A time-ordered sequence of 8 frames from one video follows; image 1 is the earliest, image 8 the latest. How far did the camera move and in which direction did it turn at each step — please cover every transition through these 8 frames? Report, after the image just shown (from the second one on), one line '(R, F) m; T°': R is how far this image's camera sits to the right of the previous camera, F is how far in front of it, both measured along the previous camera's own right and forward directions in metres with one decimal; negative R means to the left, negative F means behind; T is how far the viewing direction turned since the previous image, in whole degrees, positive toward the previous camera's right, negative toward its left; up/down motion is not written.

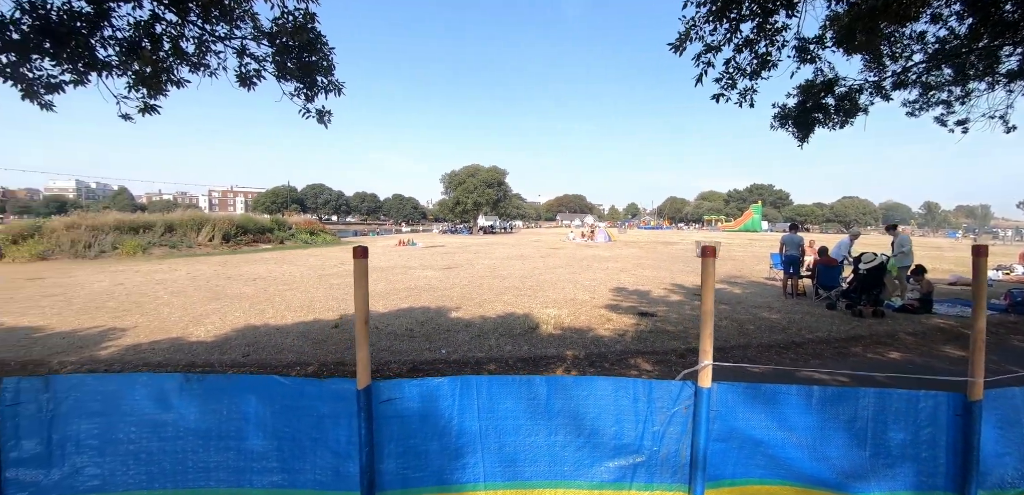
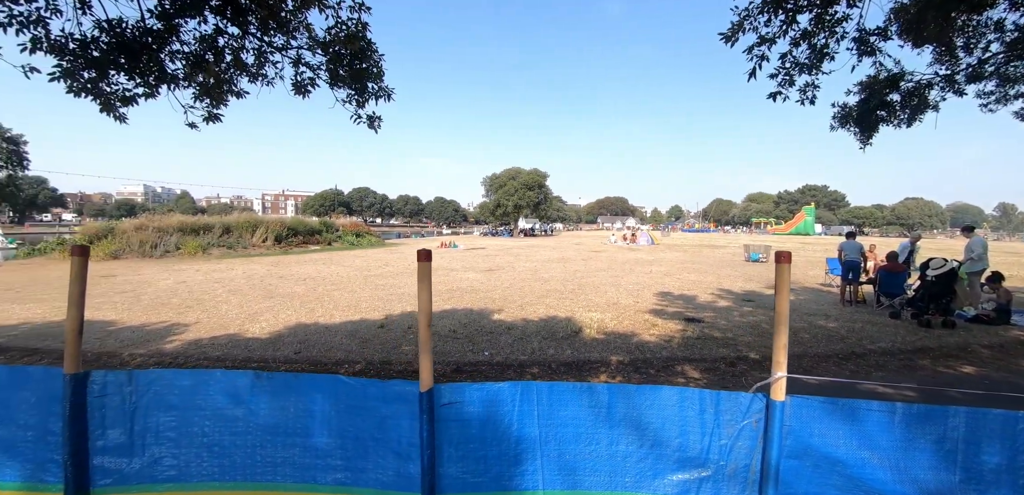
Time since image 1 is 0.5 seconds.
(-0.1, 0.0) m; -4°
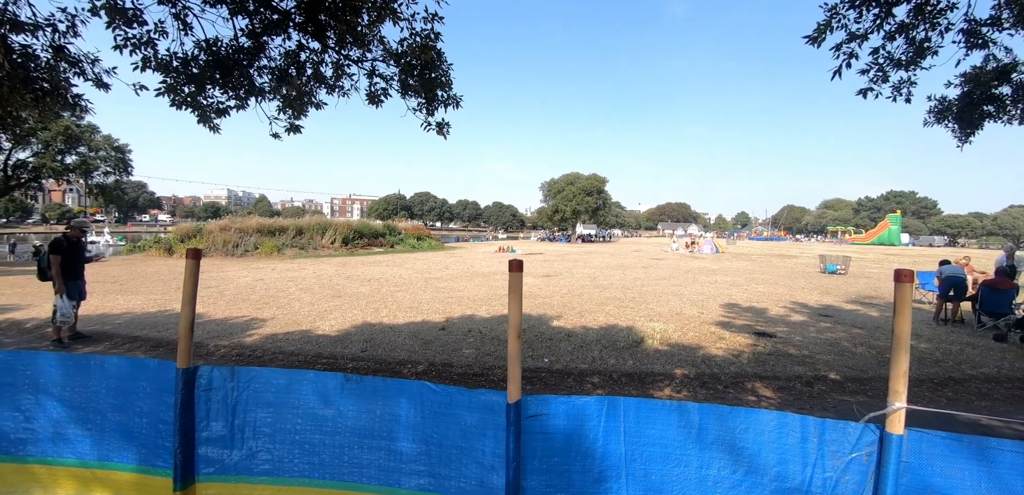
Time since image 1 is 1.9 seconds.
(-0.2, 0.0) m; -6°
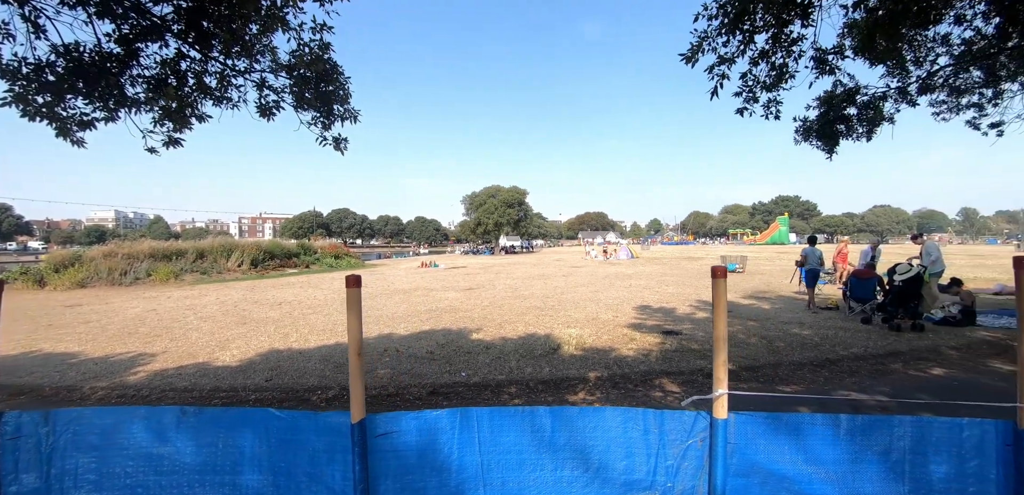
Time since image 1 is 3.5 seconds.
(+0.4, 0.0) m; +8°
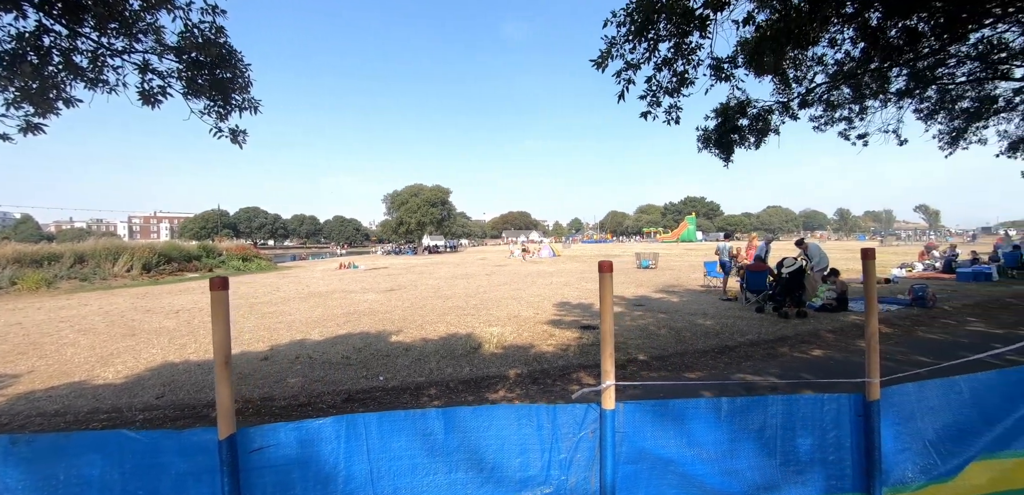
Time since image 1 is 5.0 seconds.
(+0.2, 0.0) m; +9°
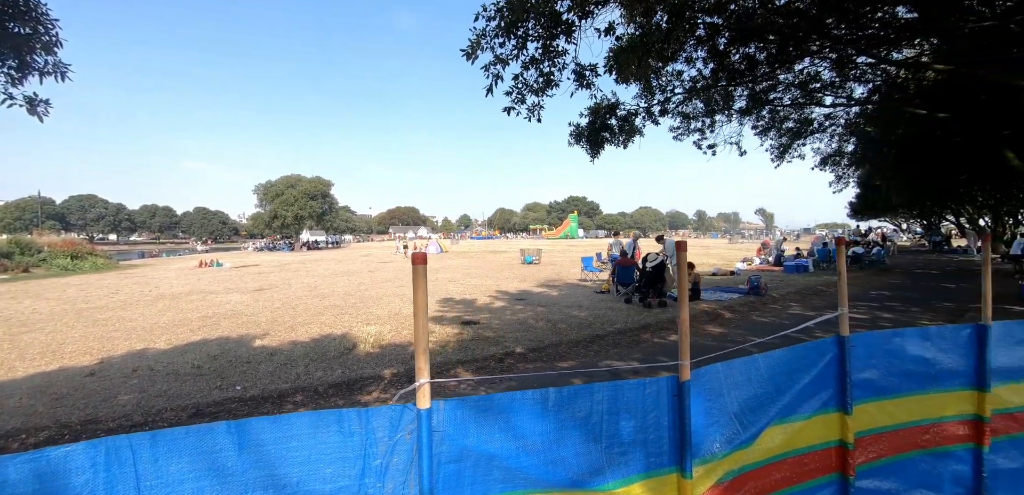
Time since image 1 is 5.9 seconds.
(+0.4, -0.1) m; +12°
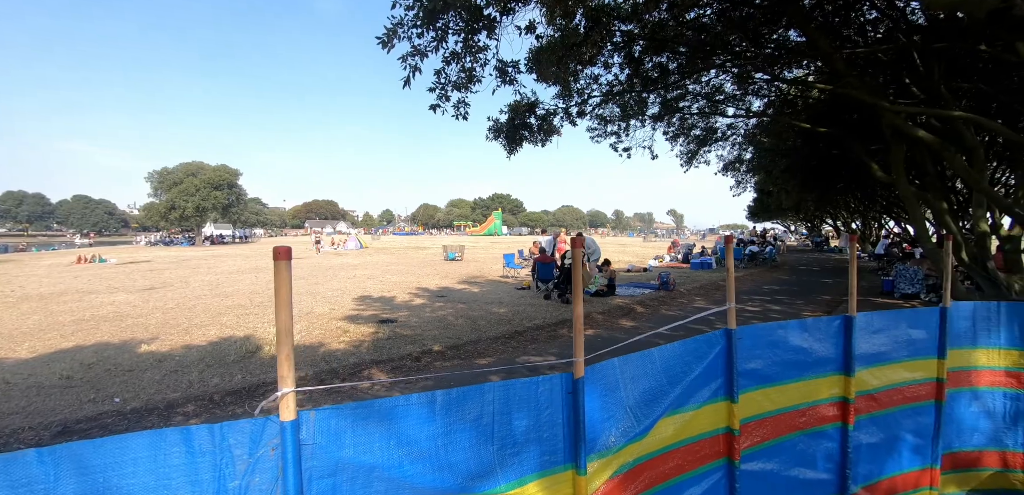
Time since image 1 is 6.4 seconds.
(+0.3, 0.0) m; +8°
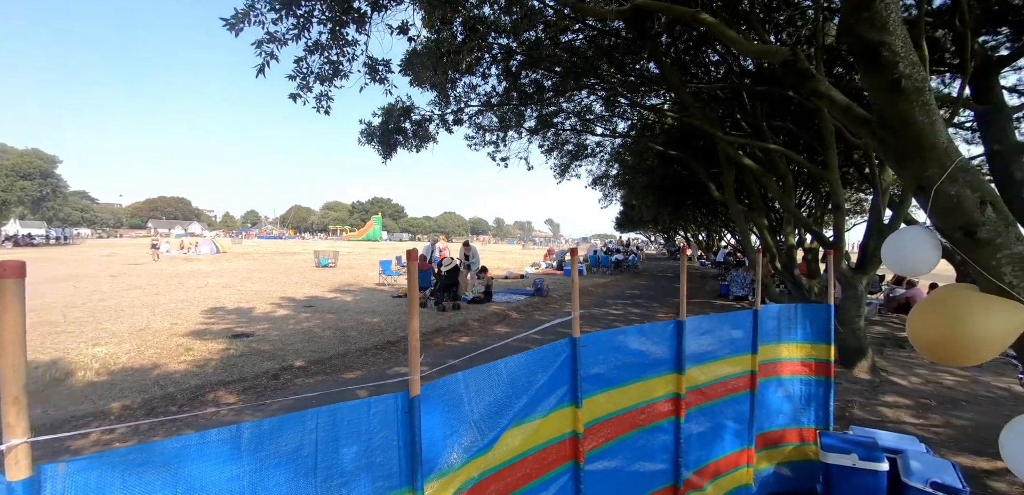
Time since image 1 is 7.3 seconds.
(+0.5, -0.1) m; +12°
